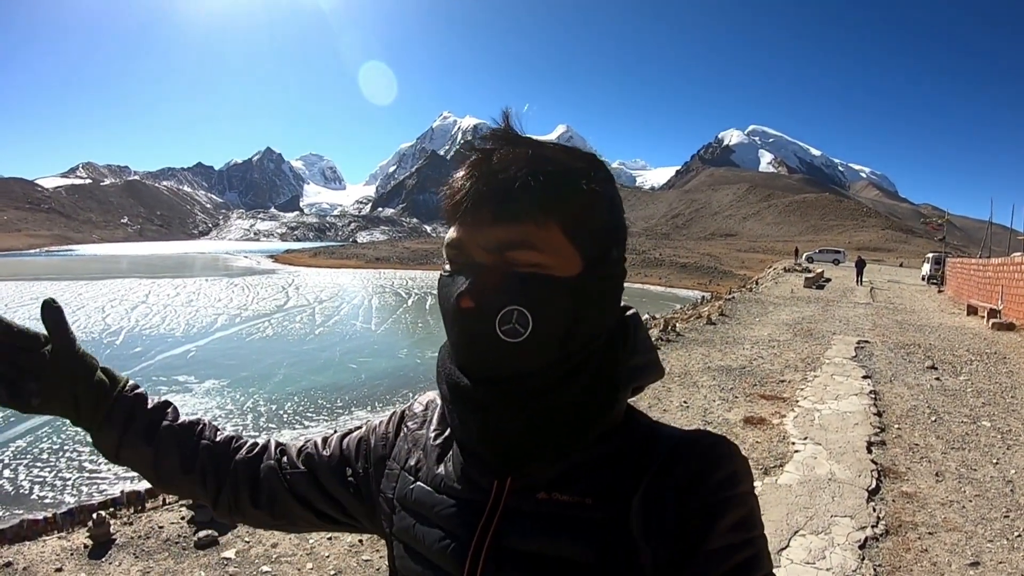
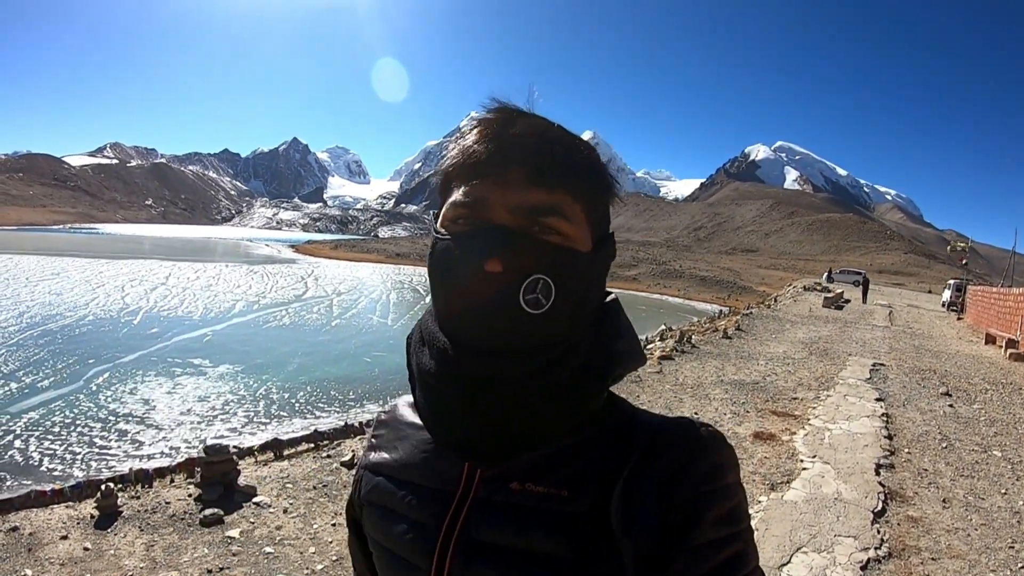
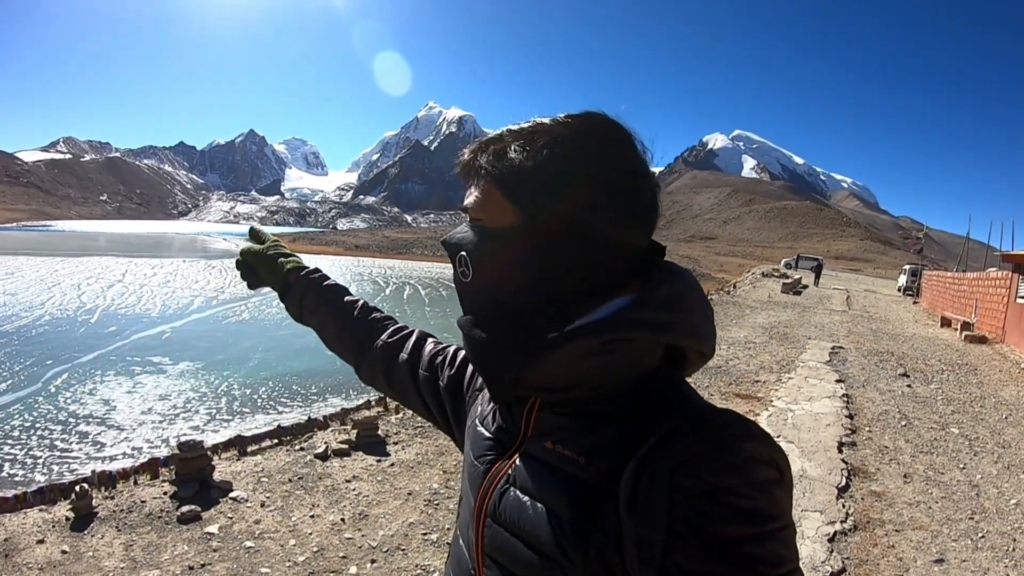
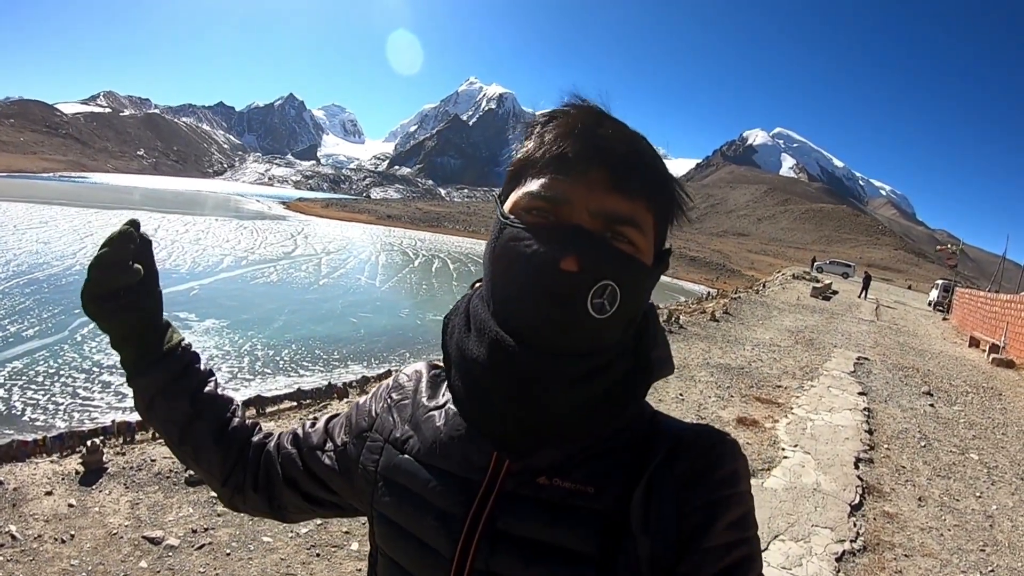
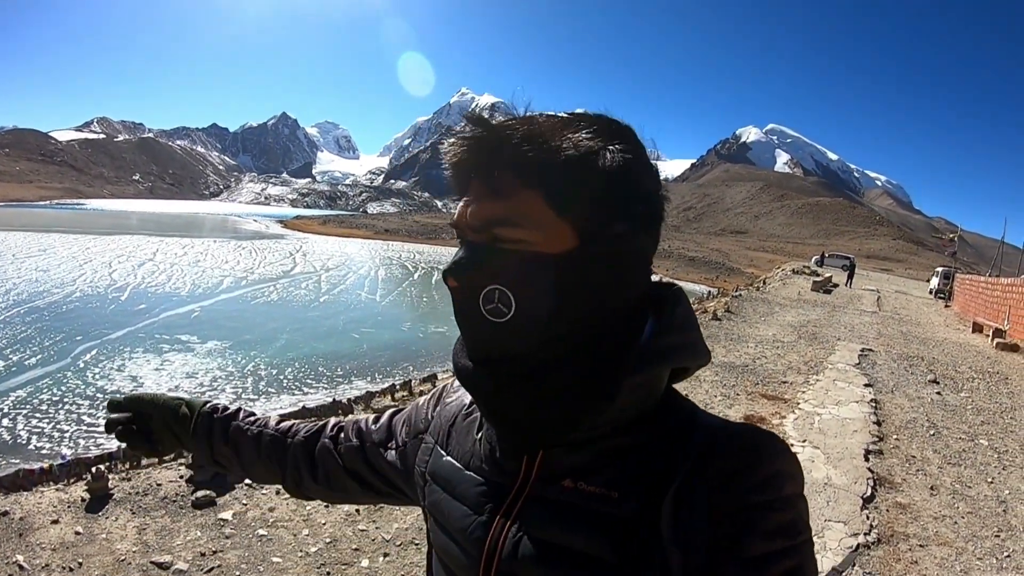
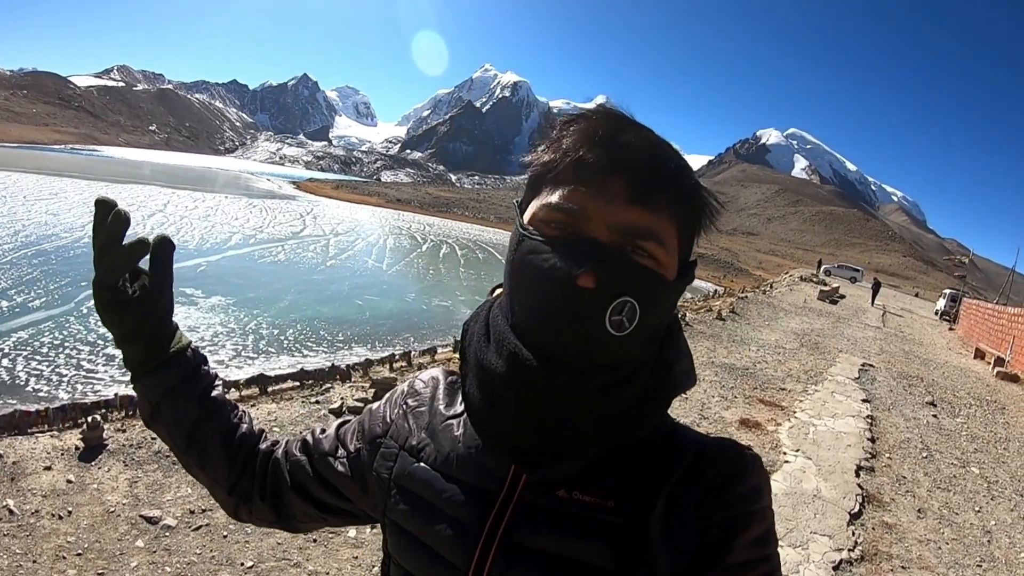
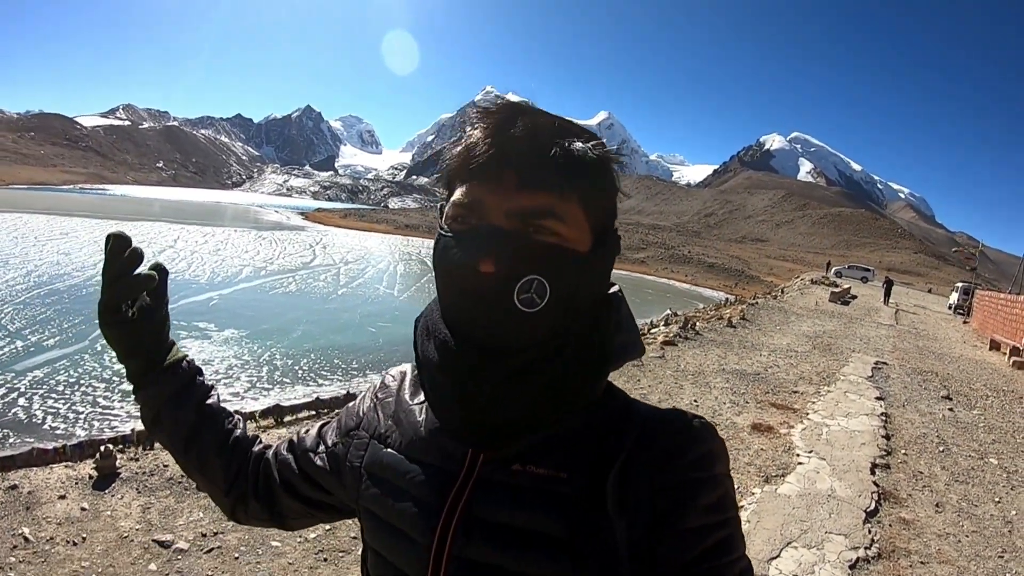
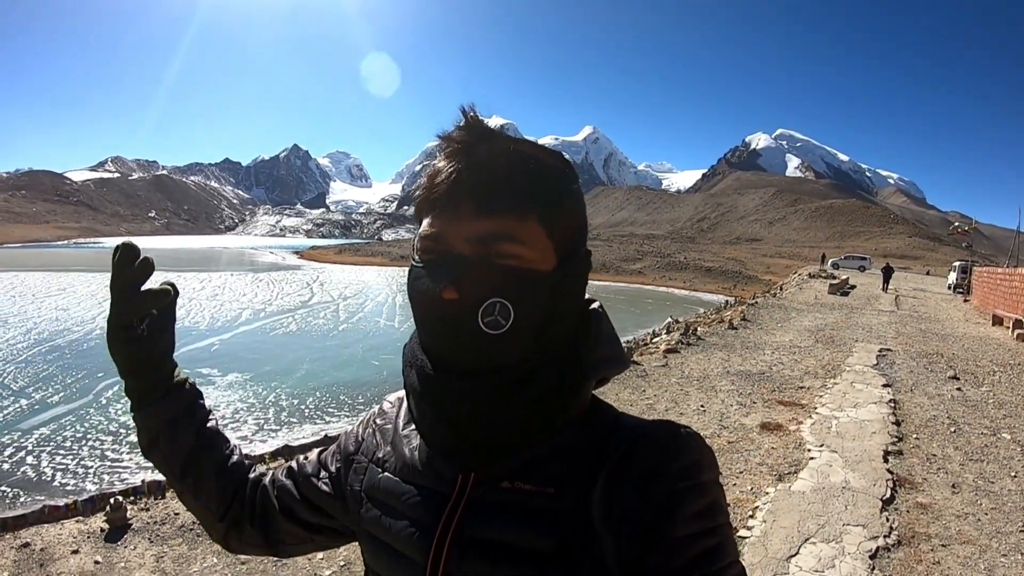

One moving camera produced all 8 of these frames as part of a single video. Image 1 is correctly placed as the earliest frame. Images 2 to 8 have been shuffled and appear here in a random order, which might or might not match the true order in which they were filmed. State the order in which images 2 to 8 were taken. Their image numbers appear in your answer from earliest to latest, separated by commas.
8, 7, 6, 4, 2, 5, 3
